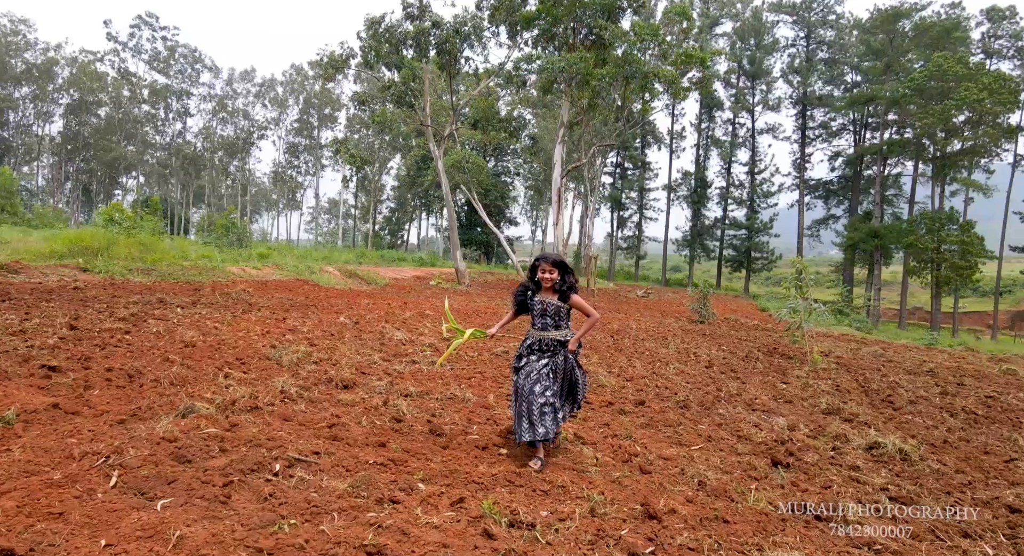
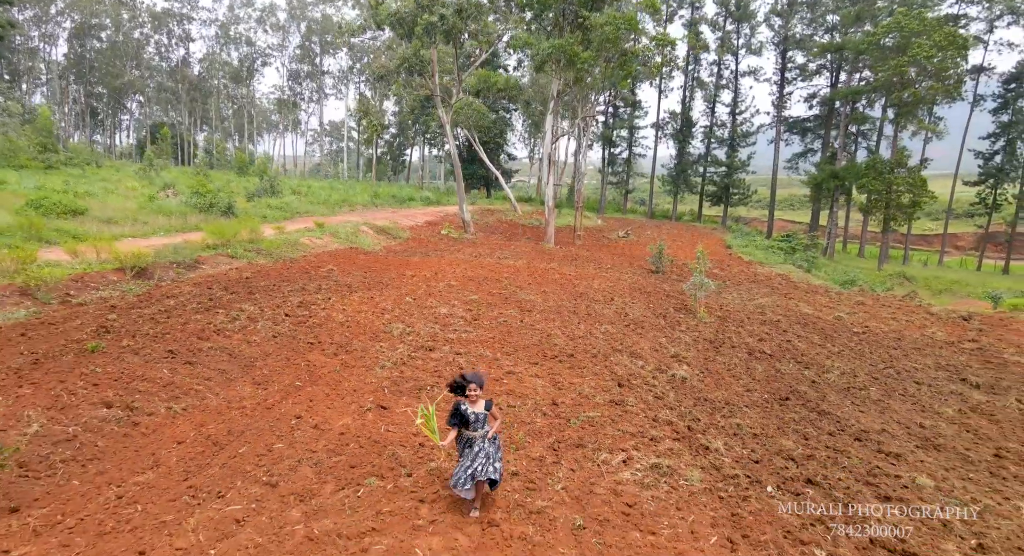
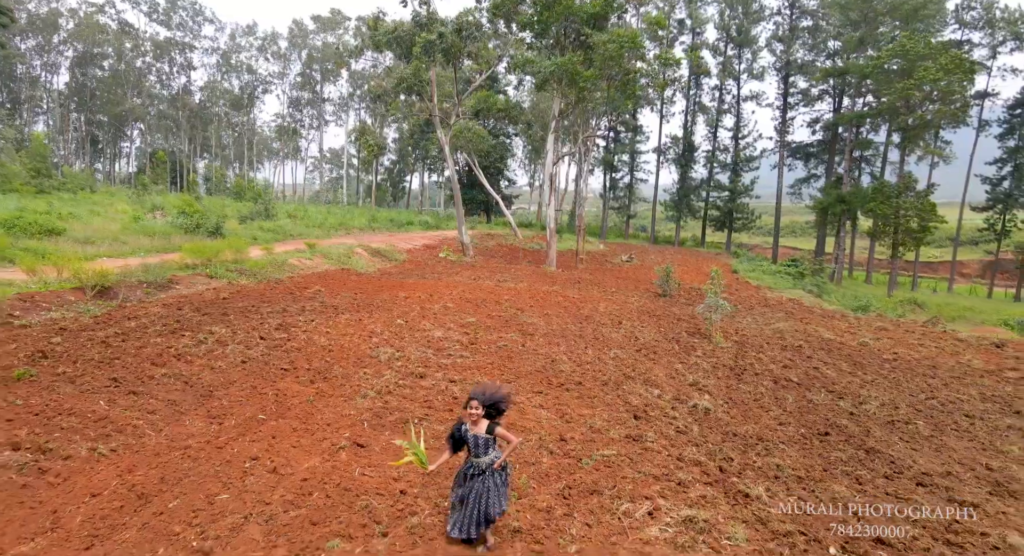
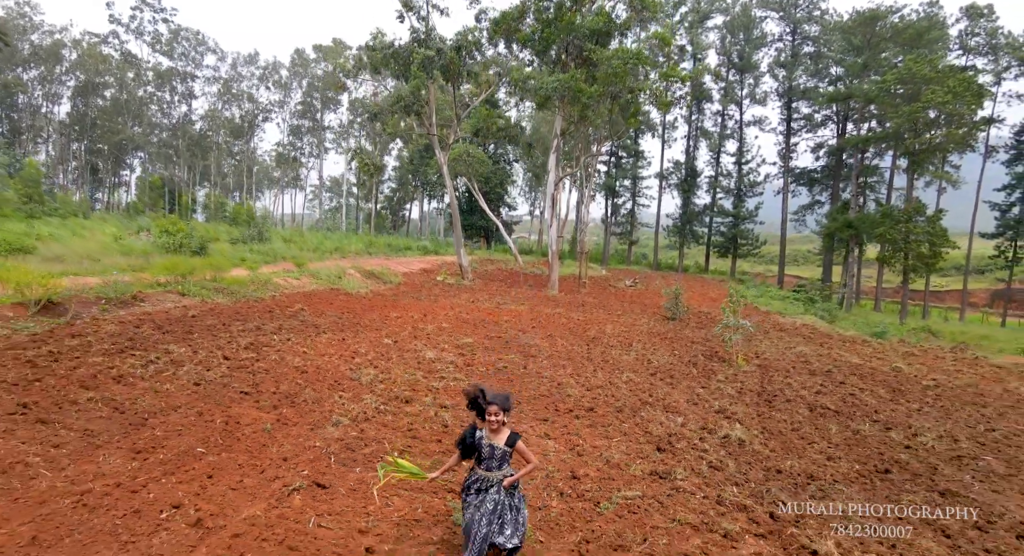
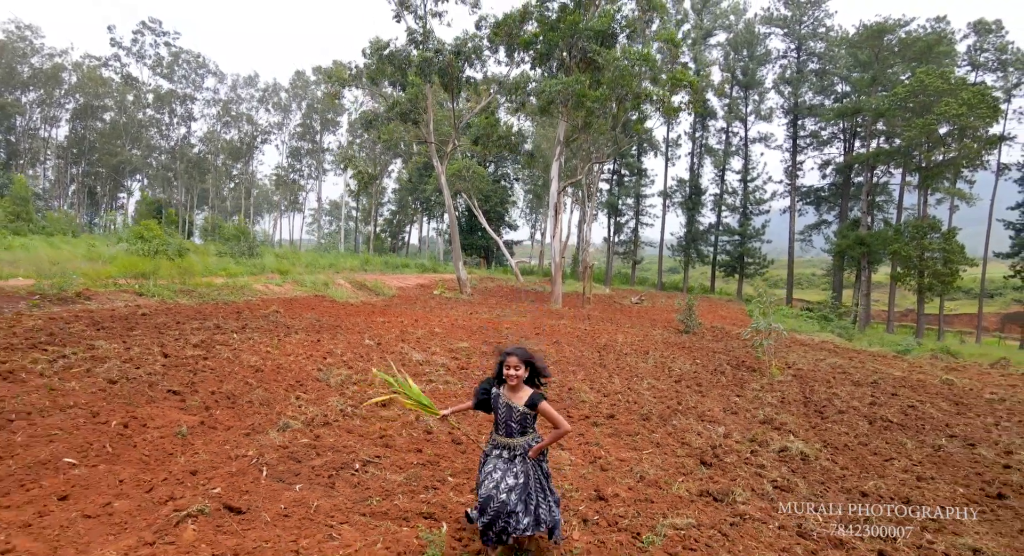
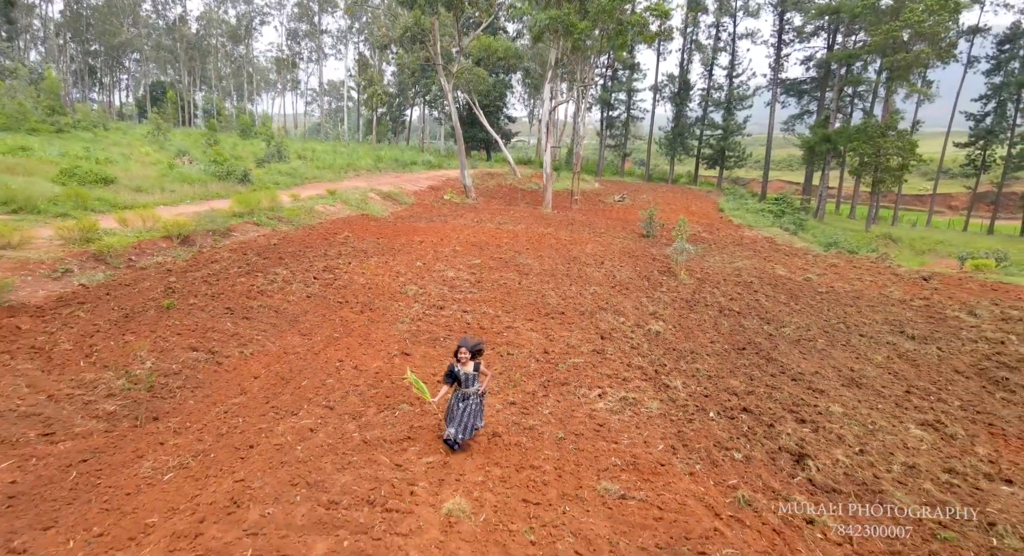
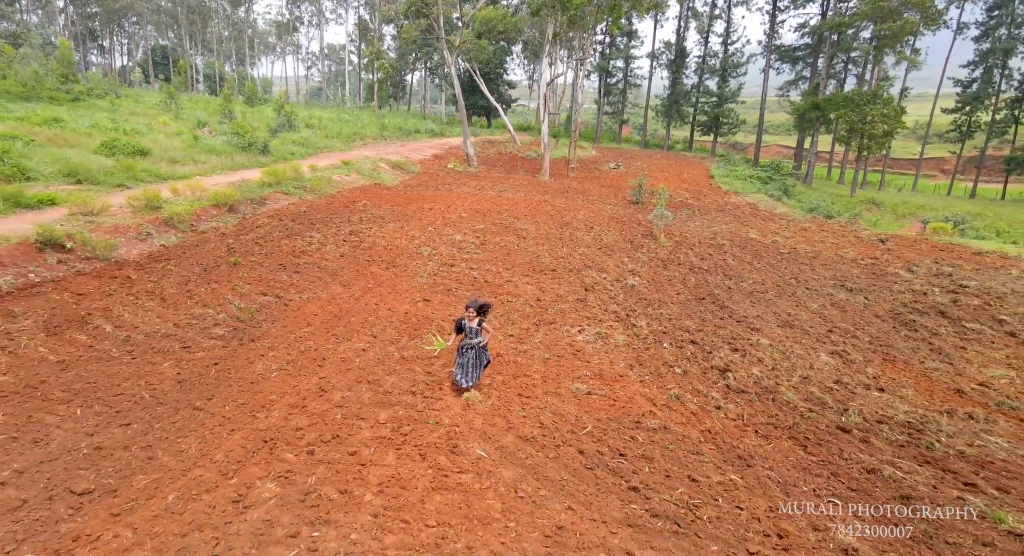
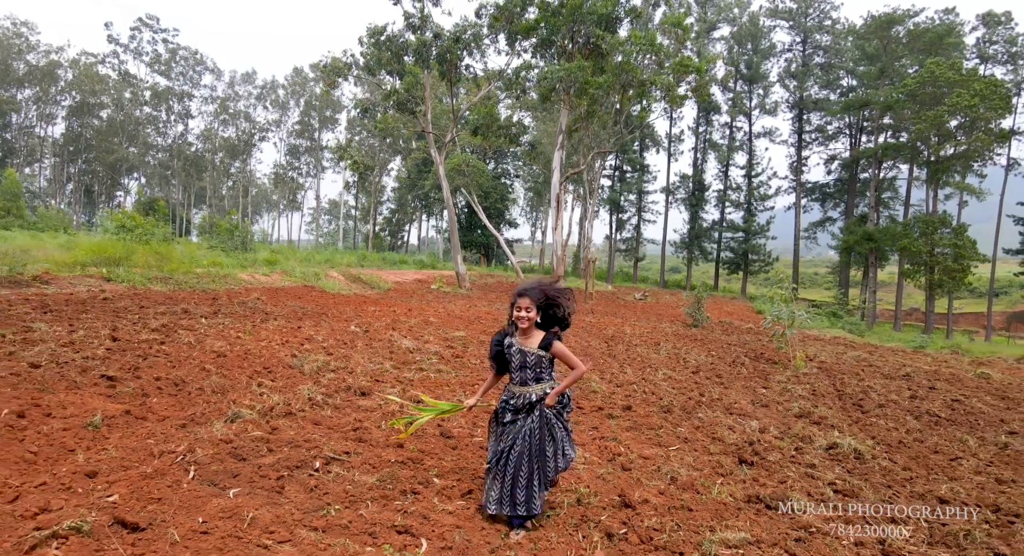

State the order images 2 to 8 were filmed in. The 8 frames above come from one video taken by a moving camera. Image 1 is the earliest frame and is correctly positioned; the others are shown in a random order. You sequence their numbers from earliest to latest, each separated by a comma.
8, 5, 4, 3, 2, 6, 7
